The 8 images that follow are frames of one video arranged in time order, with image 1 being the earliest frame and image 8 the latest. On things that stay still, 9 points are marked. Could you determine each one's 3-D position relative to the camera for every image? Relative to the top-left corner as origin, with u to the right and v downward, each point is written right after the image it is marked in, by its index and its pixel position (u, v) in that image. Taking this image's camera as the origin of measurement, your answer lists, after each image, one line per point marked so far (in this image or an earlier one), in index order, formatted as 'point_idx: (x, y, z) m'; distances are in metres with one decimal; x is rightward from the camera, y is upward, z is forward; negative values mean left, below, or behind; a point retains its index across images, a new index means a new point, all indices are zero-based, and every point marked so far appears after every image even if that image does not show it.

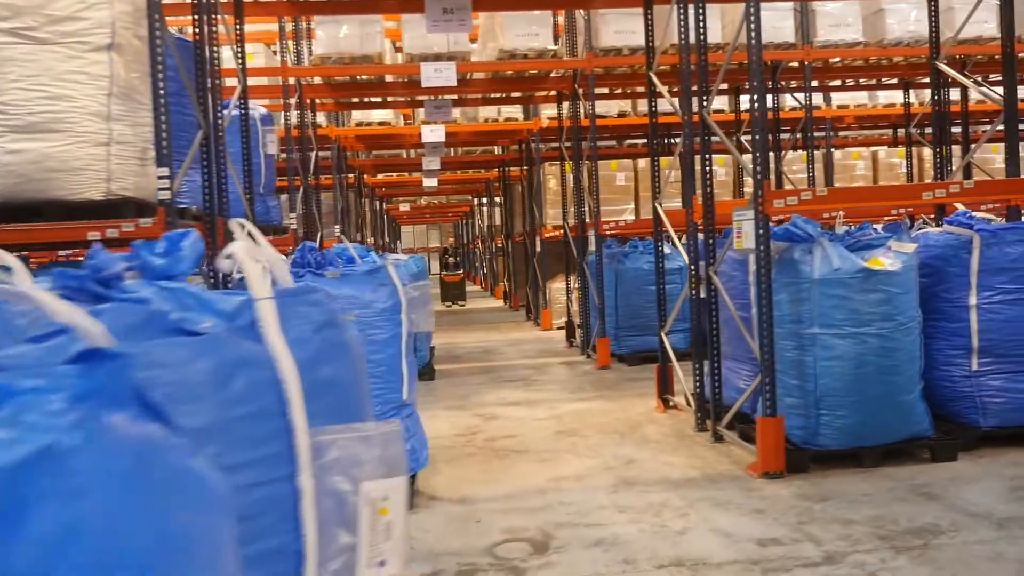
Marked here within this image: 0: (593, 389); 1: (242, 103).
0: (+0.6, -0.8, +6.8) m
1: (-1.7, +1.2, +5.6) m
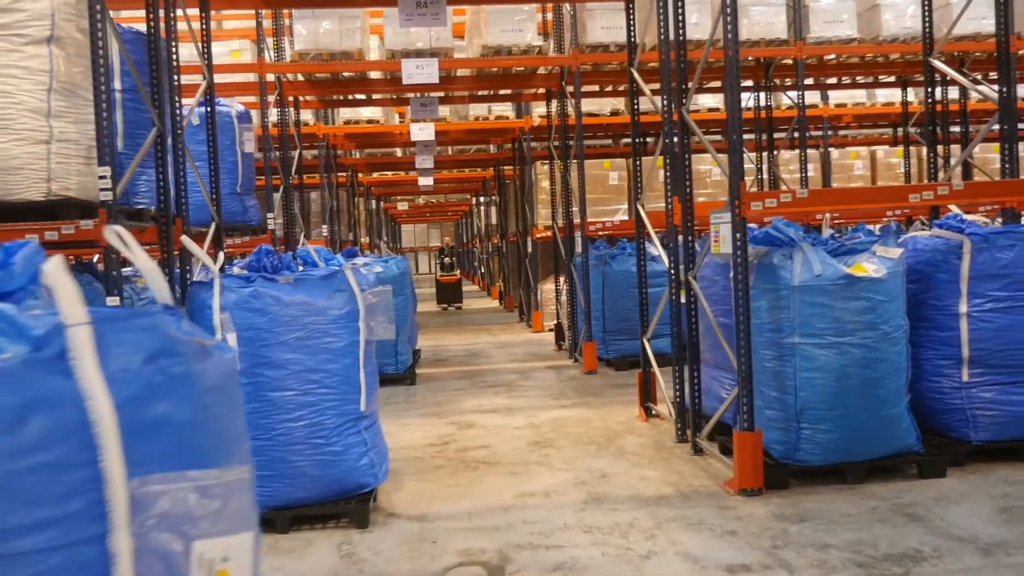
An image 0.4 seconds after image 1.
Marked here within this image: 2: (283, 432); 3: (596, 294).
0: (+0.5, -0.8, +6.6) m
1: (-1.9, +1.2, +5.4) m
2: (-0.9, -0.6, +3.6) m
3: (+0.7, -0.1, +7.9) m
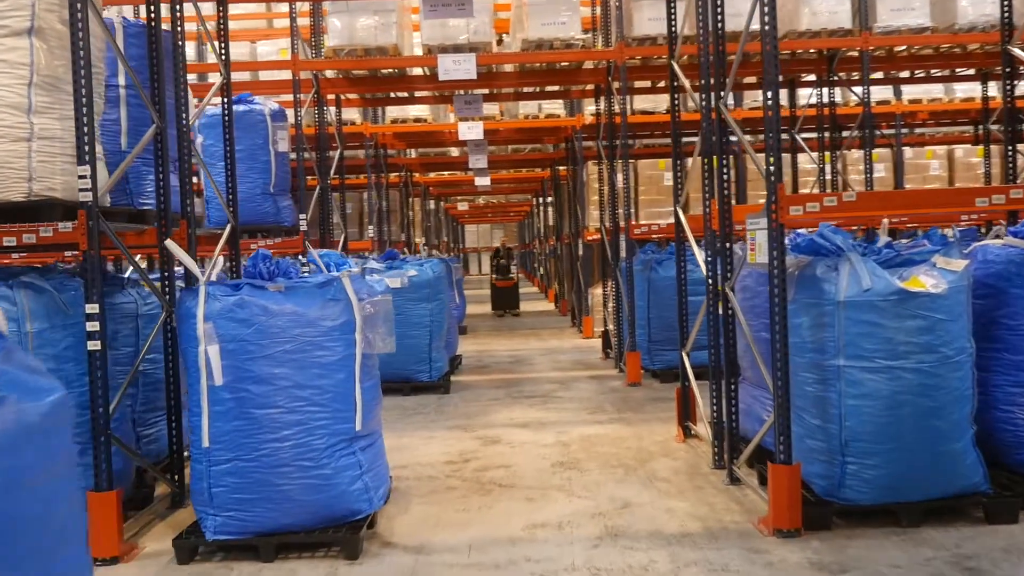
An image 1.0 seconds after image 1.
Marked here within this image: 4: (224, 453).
0: (+0.7, -0.9, +6.2) m
1: (-1.7, +1.1, +5.2) m
2: (-0.9, -0.6, +3.3) m
3: (+1.1, -0.1, +7.4) m
4: (-1.1, -0.6, +3.3) m
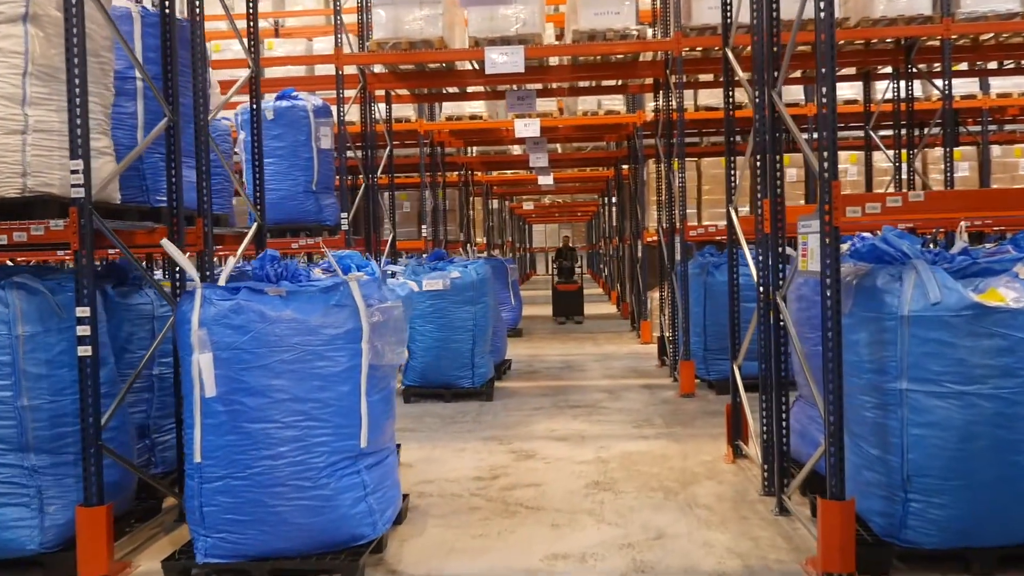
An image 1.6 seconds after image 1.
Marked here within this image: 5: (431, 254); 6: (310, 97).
0: (+1.0, -0.9, +5.8) m
1: (-1.5, +1.1, +5.0) m
2: (-0.9, -0.6, +3.1) m
3: (+1.5, -0.2, +7.0) m
4: (-1.1, -0.6, +3.1) m
5: (-0.8, +0.3, +8.1) m
6: (-1.6, +1.6, +7.1) m
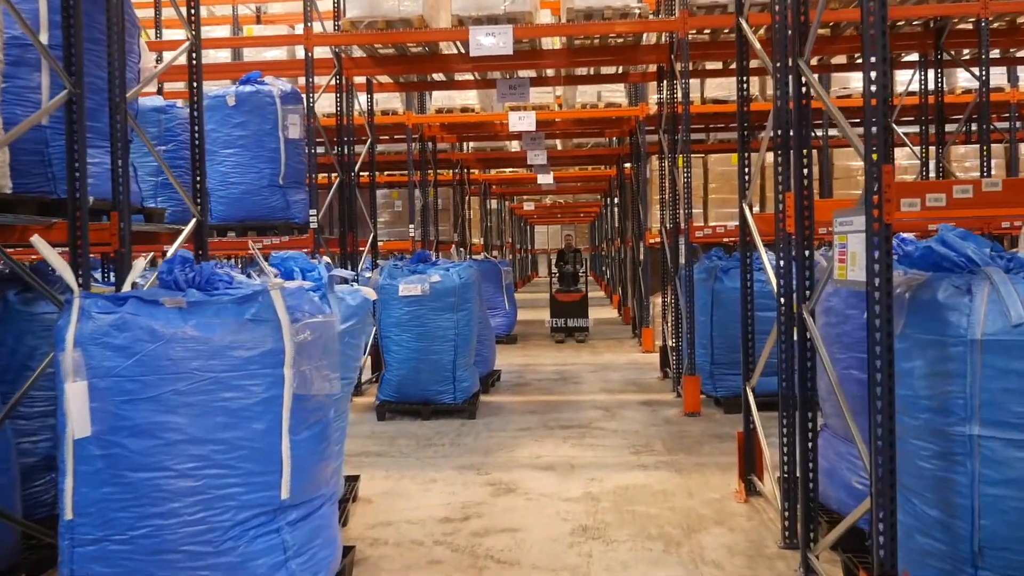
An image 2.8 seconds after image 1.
0: (+0.9, -1.0, +5.2) m
1: (-1.6, +1.1, +4.4) m
2: (-1.0, -0.7, +2.4) m
3: (+1.4, -0.2, +6.3) m
4: (-1.2, -0.7, +2.4) m
5: (-0.8, +0.3, +7.4) m
6: (-1.7, +1.5, +6.4) m
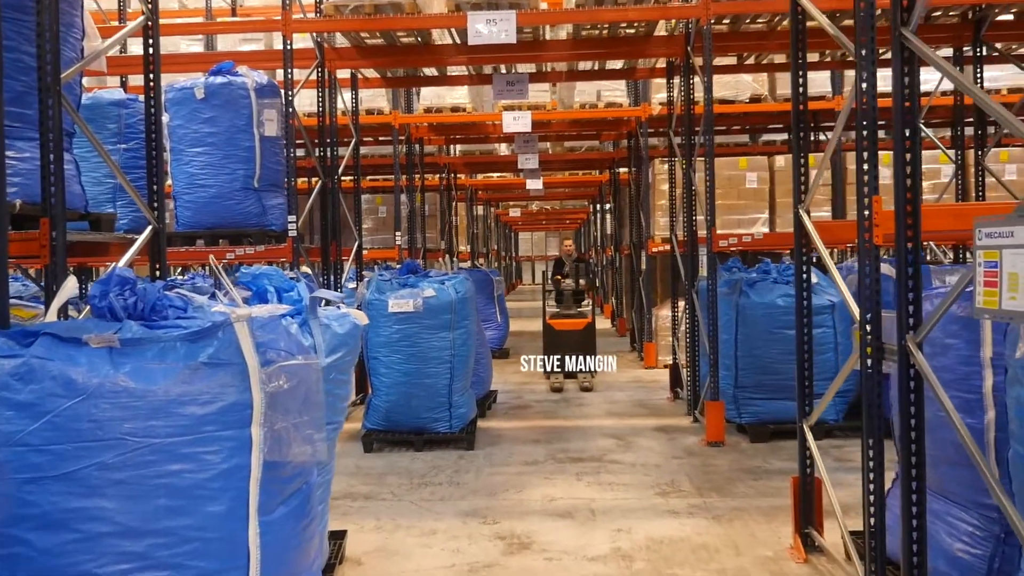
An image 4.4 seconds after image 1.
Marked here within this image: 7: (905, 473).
0: (+0.9, -1.0, +4.5) m
1: (-1.5, +1.0, +3.7) m
2: (-0.9, -0.7, +1.7) m
3: (+1.4, -0.3, +5.7) m
4: (-1.1, -0.7, +1.8) m
5: (-0.9, +0.2, +6.8) m
6: (-1.7, +1.4, +5.8) m
7: (+1.1, -0.6, +2.5) m
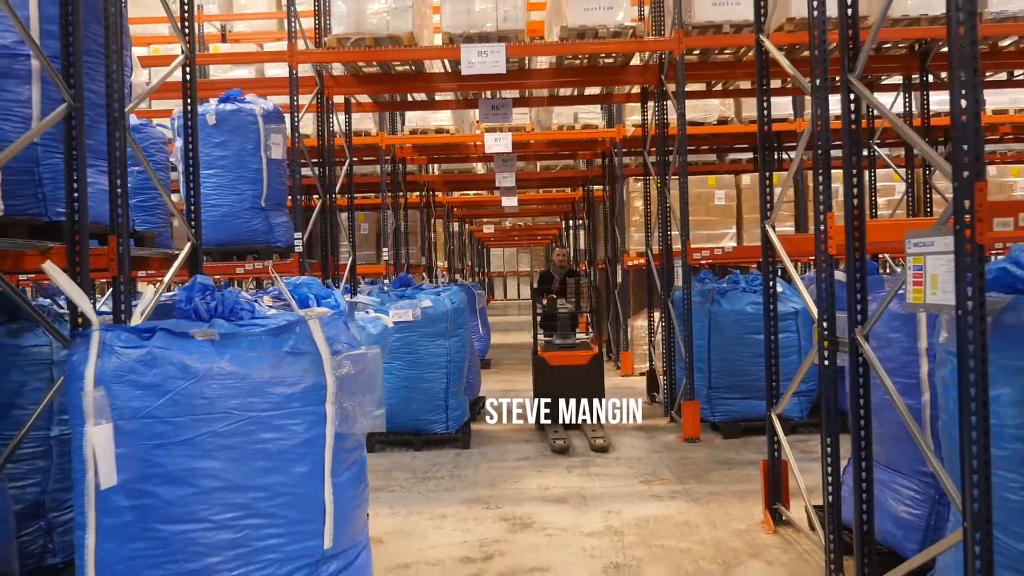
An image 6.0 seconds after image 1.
0: (+0.9, -1.1, +5.0) m
1: (-1.5, +1.0, +4.1) m
2: (-0.8, -0.8, +2.2) m
3: (+1.3, -0.4, +6.2) m
4: (-1.0, -0.8, +2.2) m
5: (-1.0, +0.1, +7.2) m
6: (-1.8, +1.3, +6.2) m
7: (+1.2, -0.6, +3.0) m
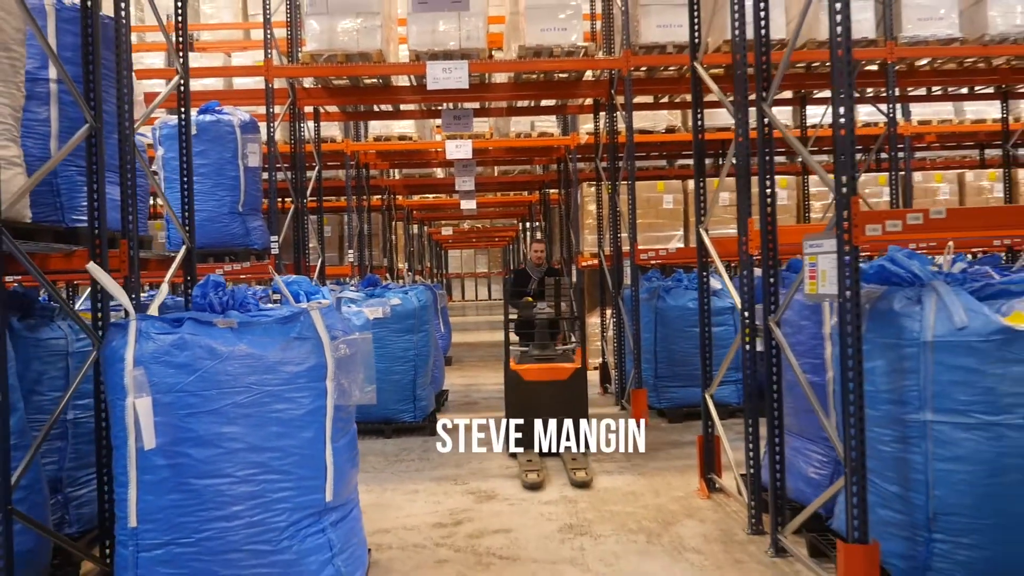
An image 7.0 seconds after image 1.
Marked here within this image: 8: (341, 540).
0: (+0.7, -1.1, +5.5) m
1: (-1.7, +1.0, +4.5) m
2: (-0.9, -0.7, +2.6) m
3: (+1.0, -0.4, +6.8) m
4: (-1.1, -0.7, +2.6) m
5: (-1.3, +0.1, +7.6) m
6: (-2.1, +1.3, +6.6) m
7: (+1.1, -0.5, +3.6) m
8: (-0.6, -0.9, +2.9) m
